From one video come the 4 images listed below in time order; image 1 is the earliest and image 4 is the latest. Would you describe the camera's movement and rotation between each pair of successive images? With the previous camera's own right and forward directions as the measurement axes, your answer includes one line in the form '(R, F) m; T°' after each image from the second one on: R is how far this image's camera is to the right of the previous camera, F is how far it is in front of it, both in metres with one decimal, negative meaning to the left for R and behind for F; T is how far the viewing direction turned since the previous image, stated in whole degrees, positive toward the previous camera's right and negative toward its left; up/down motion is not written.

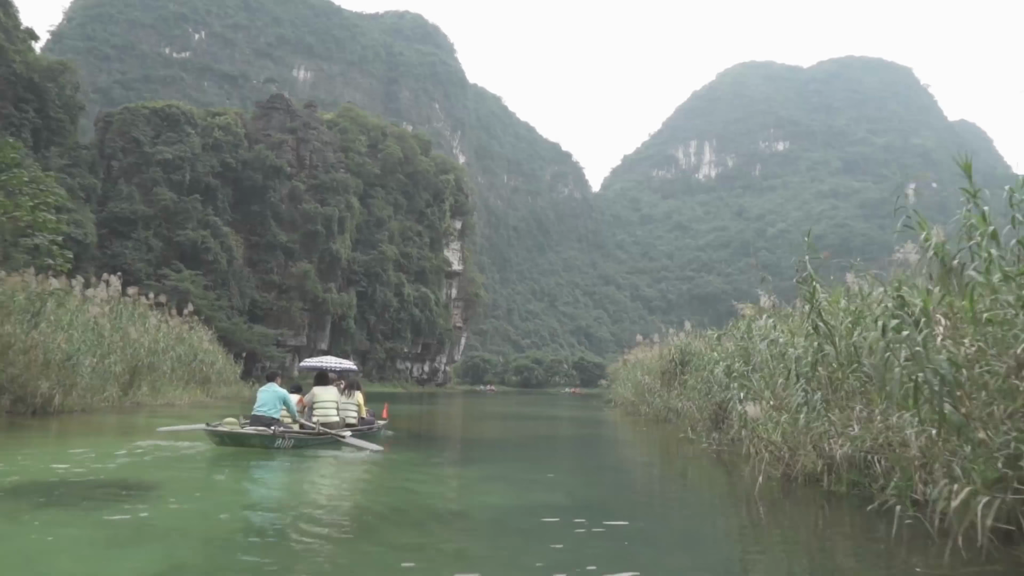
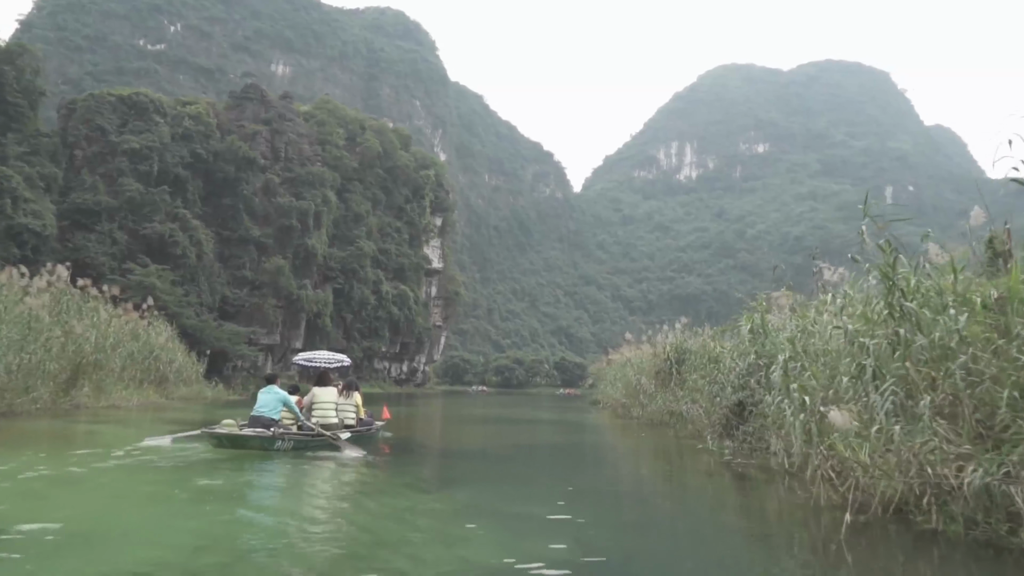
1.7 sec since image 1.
(0.0, +0.9) m; +1°
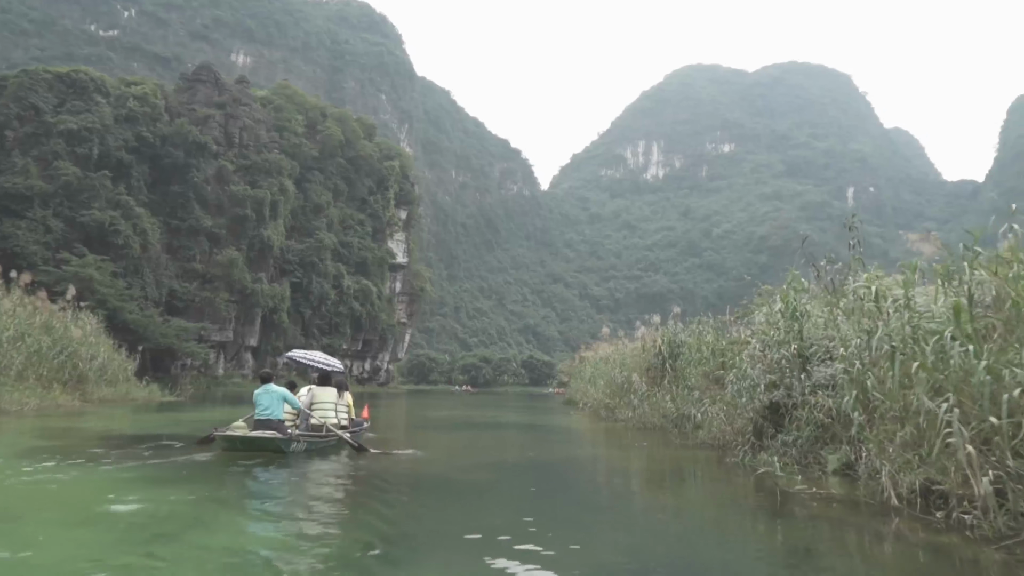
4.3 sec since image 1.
(0.0, +1.4) m; +3°
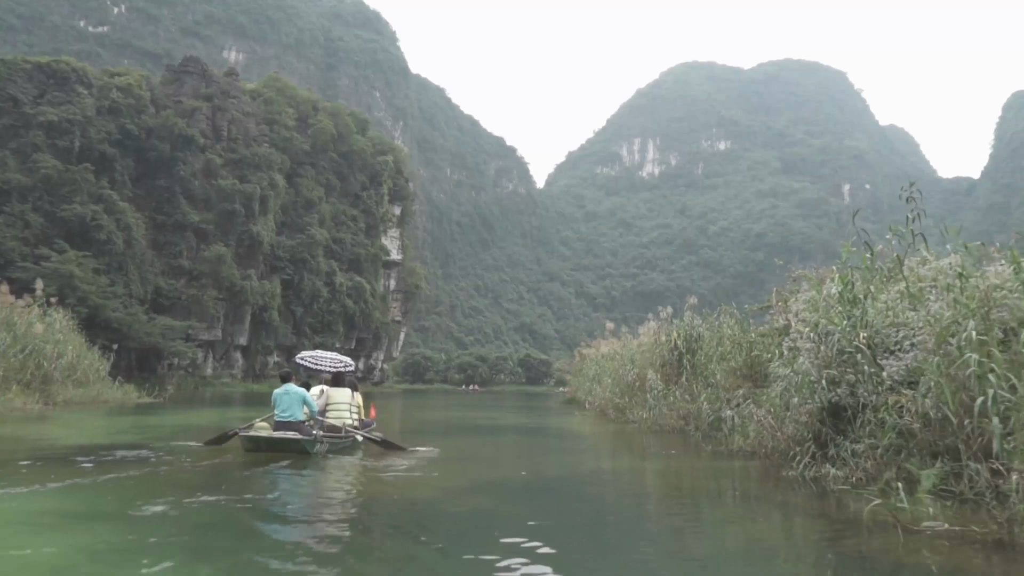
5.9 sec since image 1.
(-0.1, +0.8) m; 0°
